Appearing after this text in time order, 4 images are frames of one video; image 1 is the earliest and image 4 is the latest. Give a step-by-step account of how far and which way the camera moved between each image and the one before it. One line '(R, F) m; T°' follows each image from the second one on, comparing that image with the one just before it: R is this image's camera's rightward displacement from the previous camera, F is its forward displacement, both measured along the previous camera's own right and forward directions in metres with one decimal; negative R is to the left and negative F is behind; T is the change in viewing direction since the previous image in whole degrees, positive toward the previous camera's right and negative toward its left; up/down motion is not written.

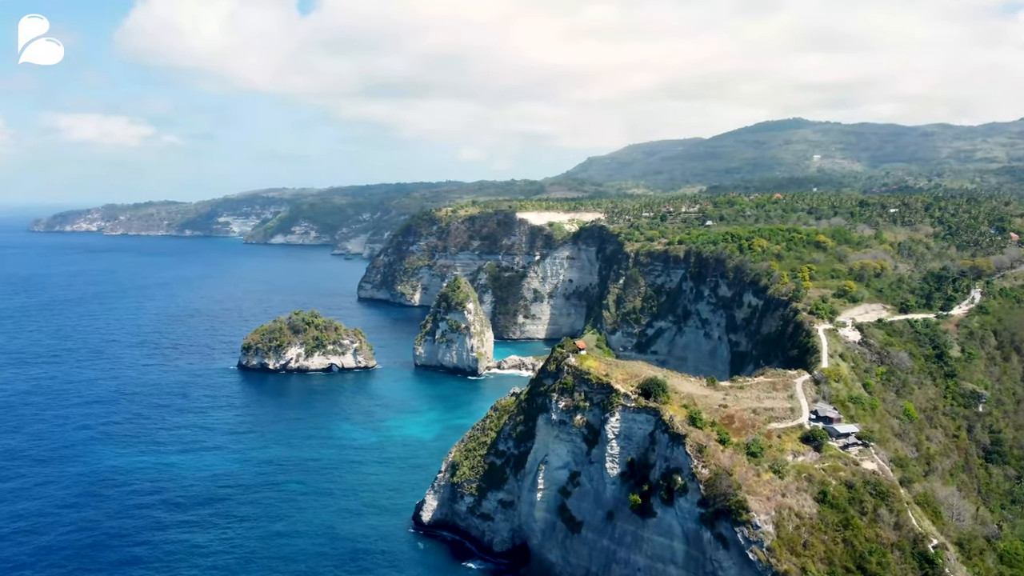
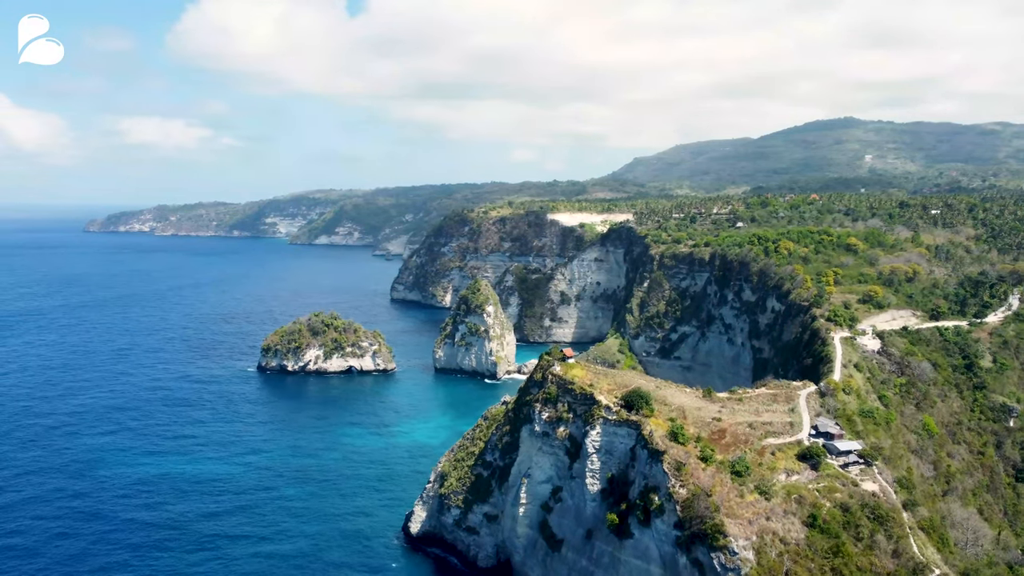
(+2.7, +1.4) m; -3°
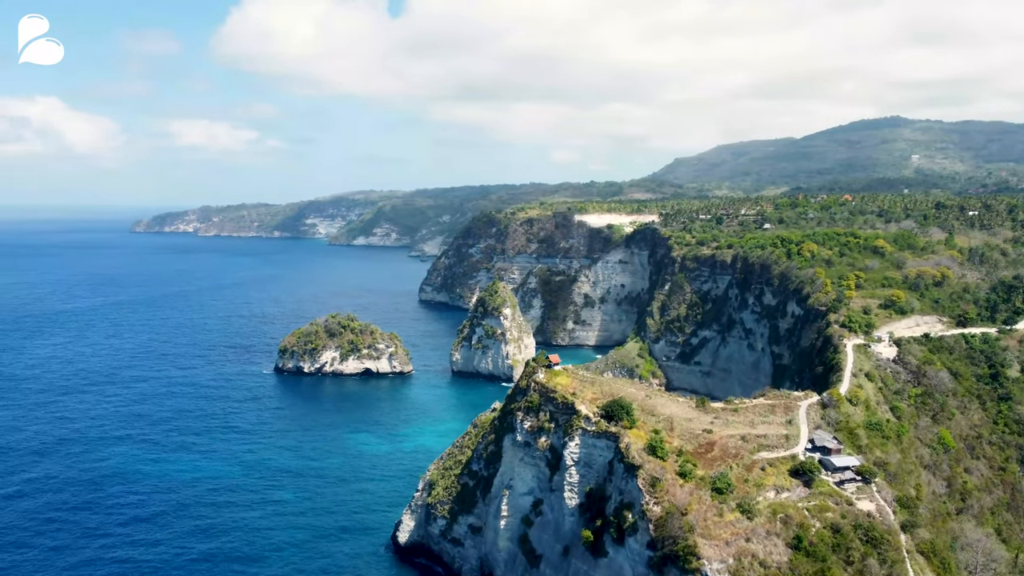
(+2.4, +1.2) m; -3°
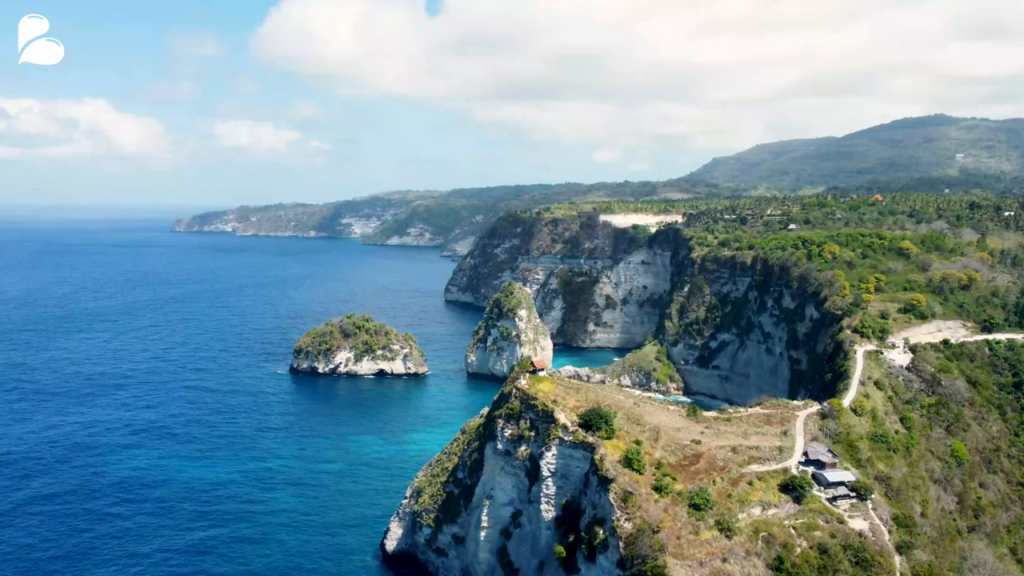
(+2.2, +1.1) m; -2°
